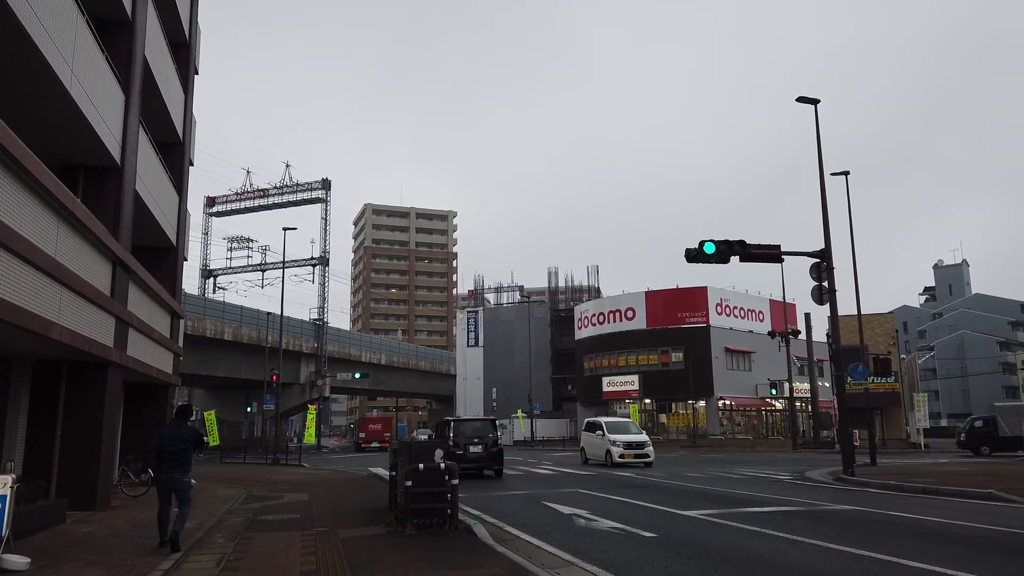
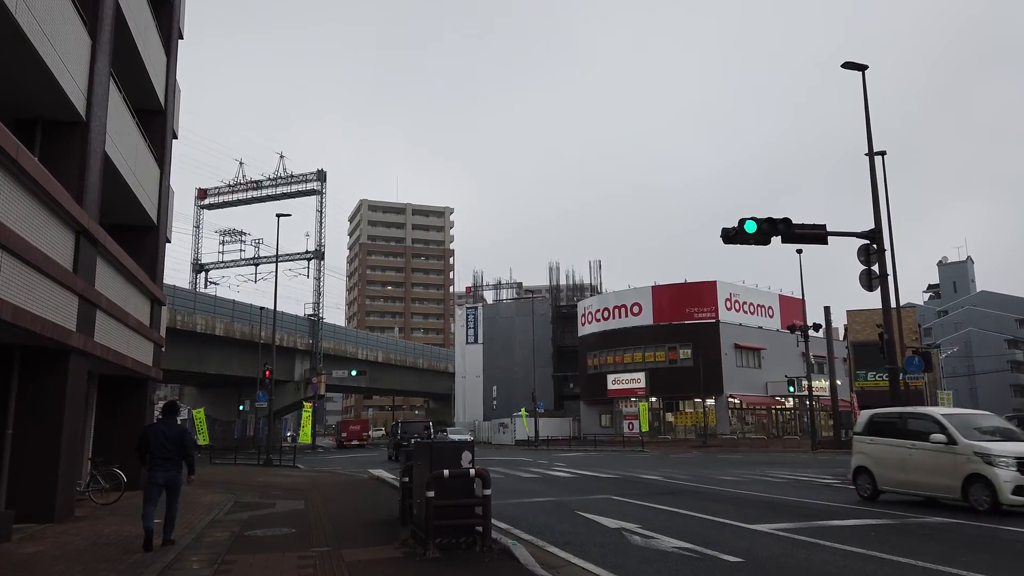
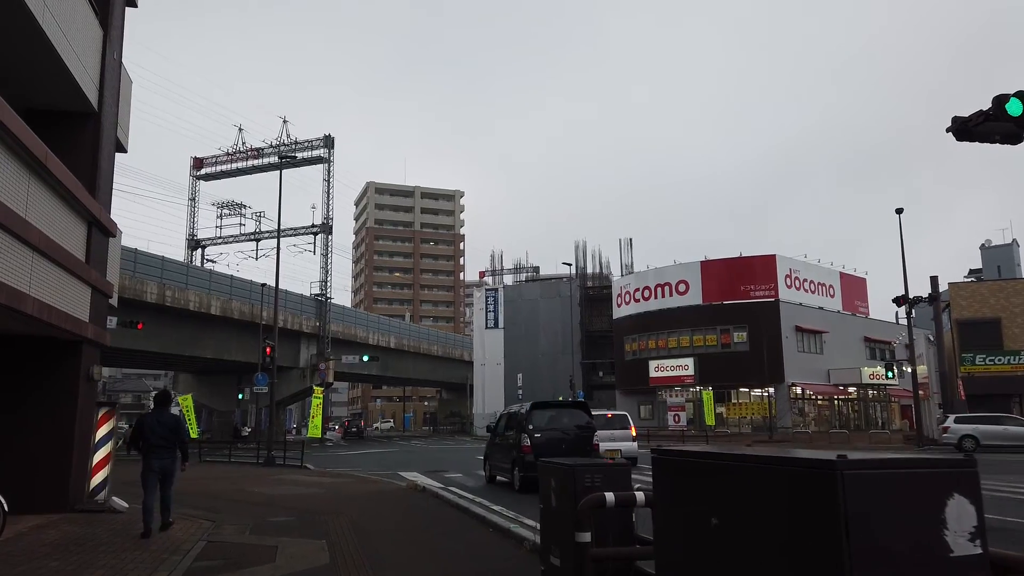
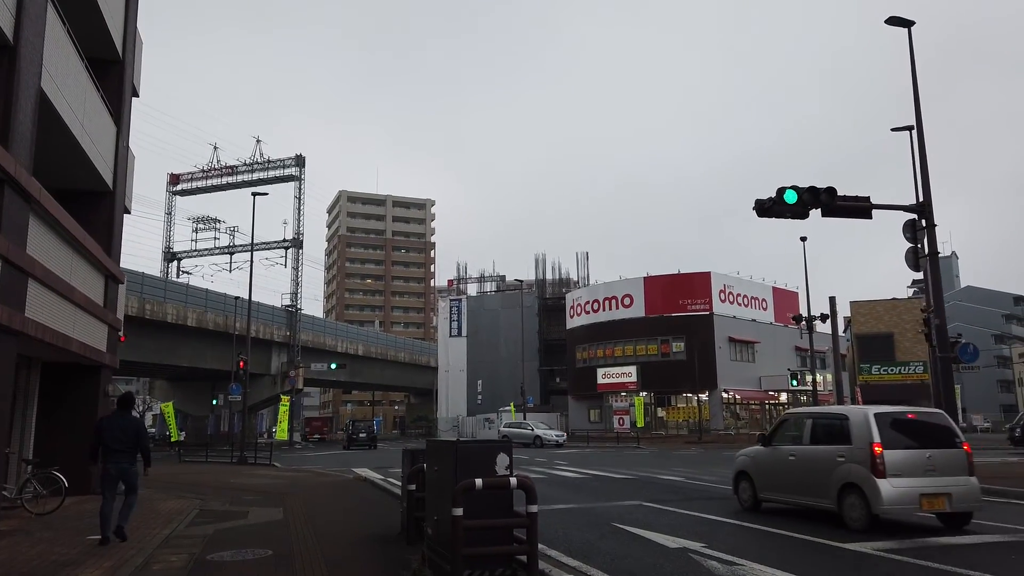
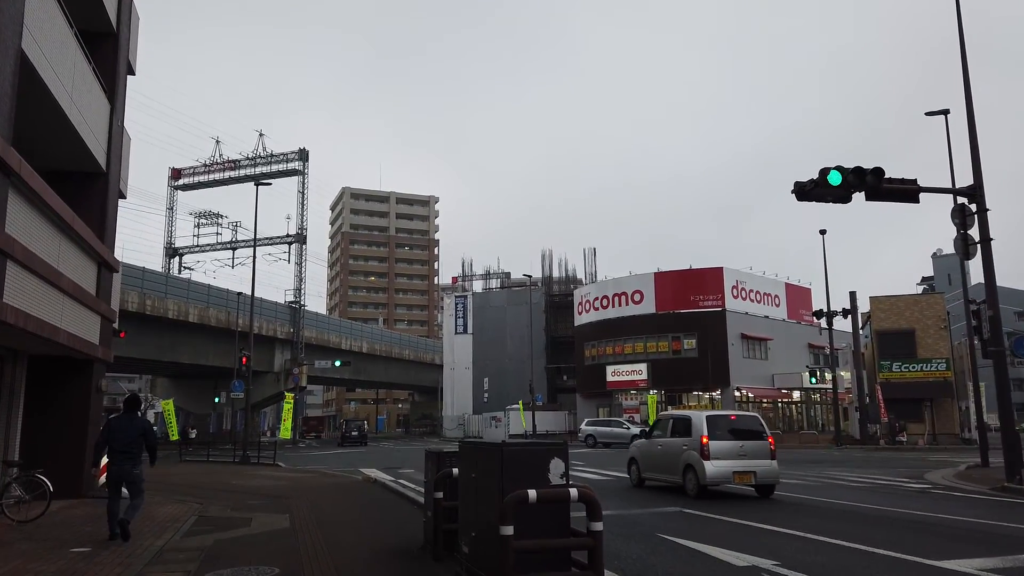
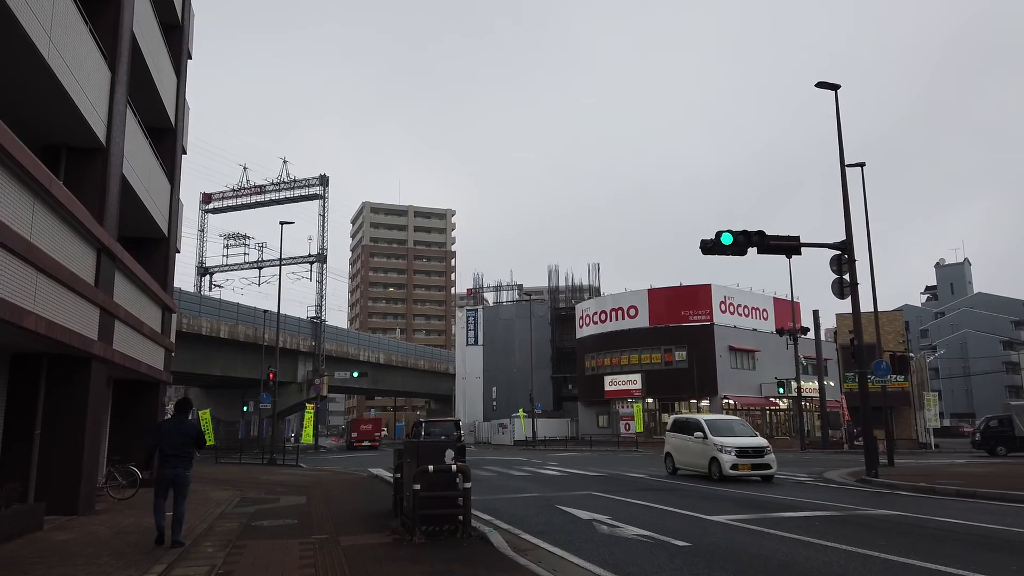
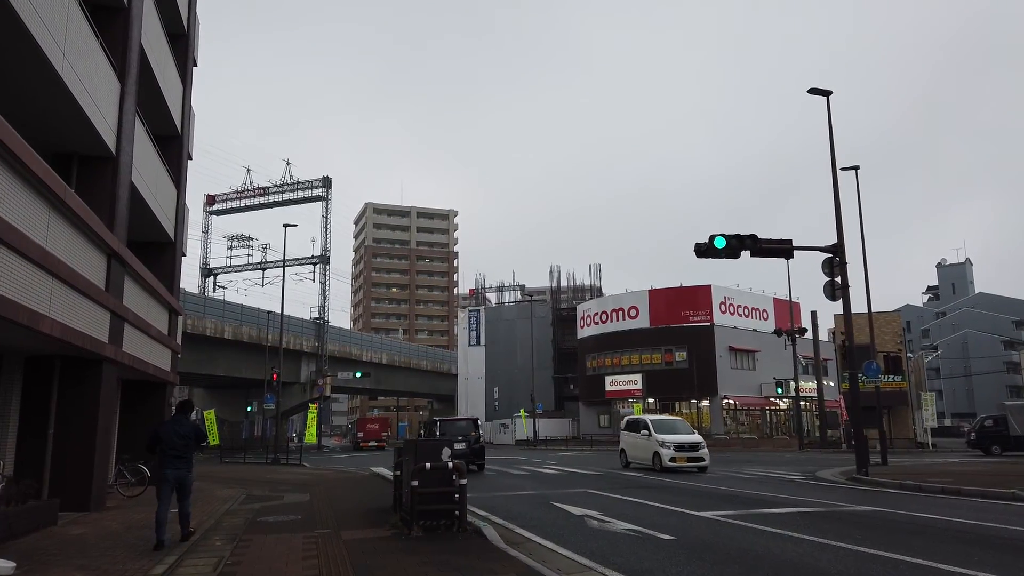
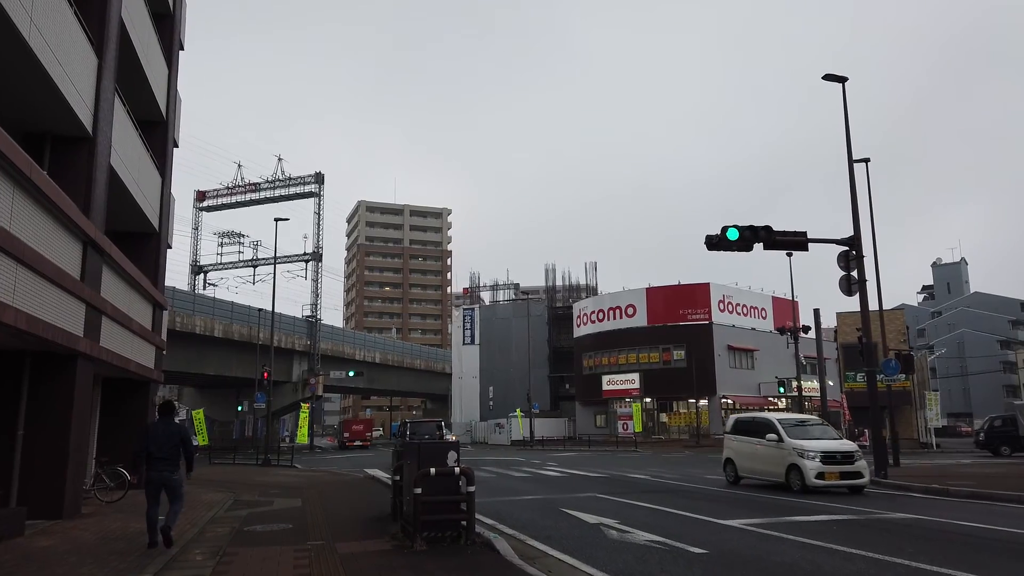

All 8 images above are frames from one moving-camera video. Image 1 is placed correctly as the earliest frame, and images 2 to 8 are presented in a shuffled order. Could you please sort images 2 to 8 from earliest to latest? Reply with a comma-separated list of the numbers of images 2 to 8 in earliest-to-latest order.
7, 6, 8, 2, 4, 5, 3
